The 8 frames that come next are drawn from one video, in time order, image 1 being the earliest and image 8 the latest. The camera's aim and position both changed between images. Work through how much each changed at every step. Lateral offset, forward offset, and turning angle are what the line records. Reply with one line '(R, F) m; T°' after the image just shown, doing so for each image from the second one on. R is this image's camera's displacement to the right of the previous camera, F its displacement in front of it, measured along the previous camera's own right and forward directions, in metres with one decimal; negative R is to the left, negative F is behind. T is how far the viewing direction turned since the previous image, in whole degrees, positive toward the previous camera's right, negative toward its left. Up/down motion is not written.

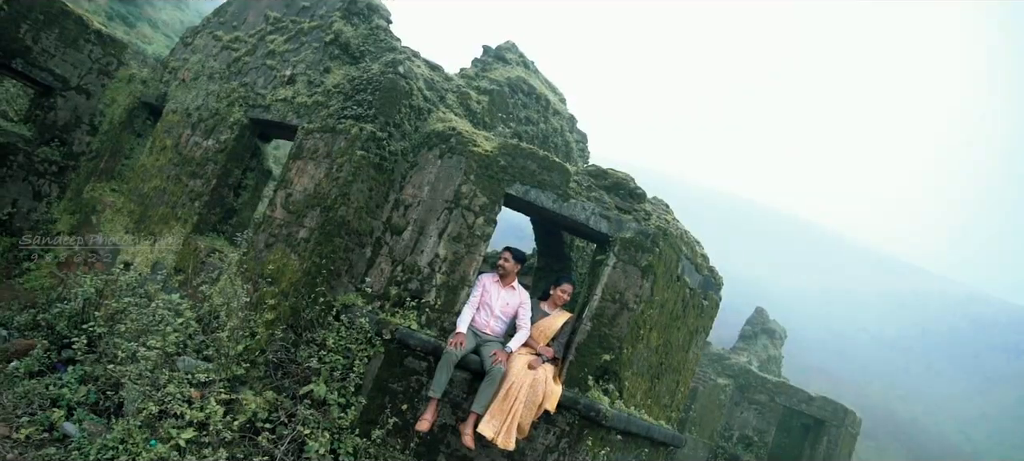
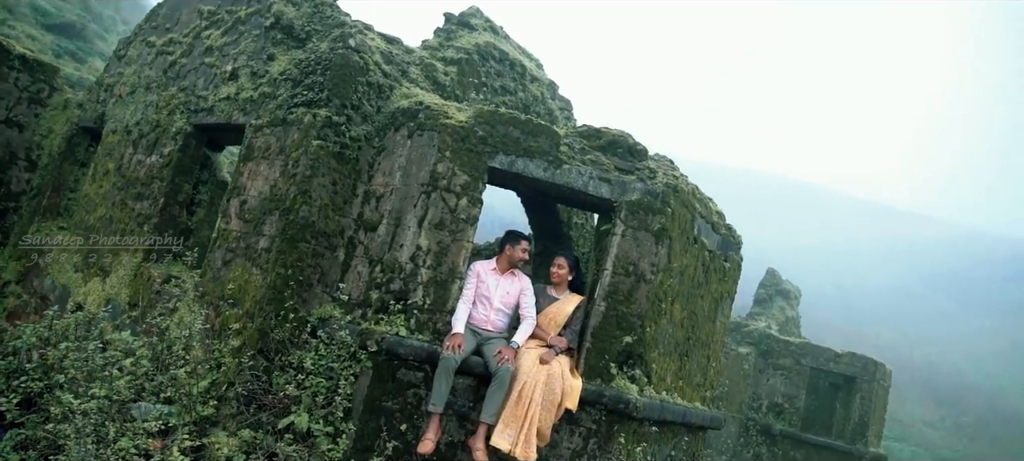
(0.0, +0.9) m; +1°
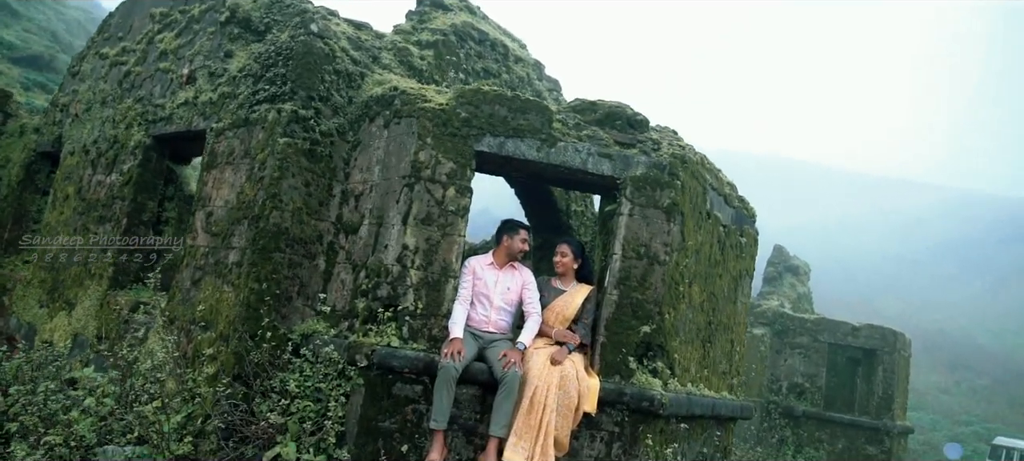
(0.0, +0.6) m; 0°
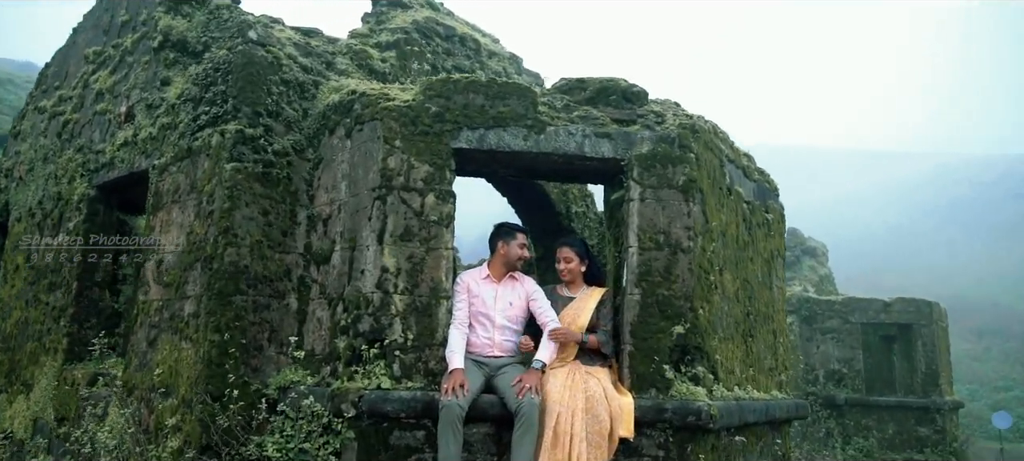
(0.0, +0.8) m; 0°
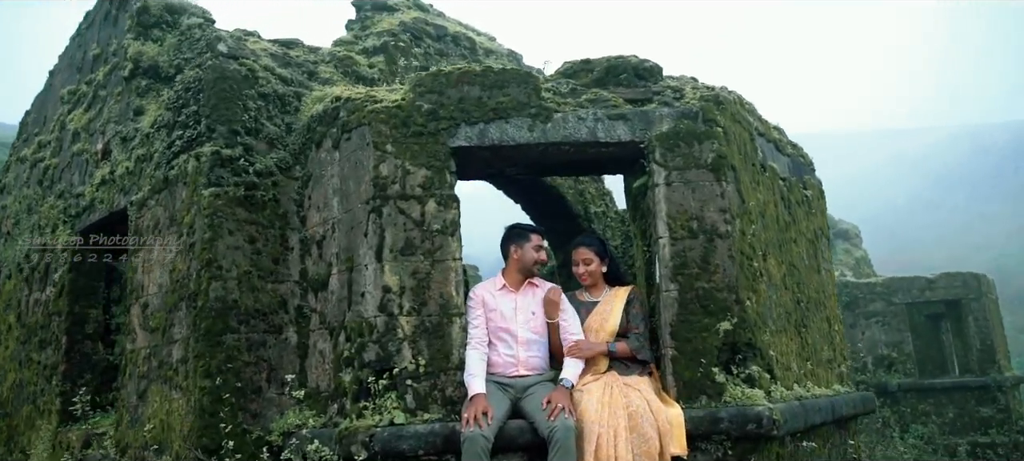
(0.0, +0.5) m; -1°
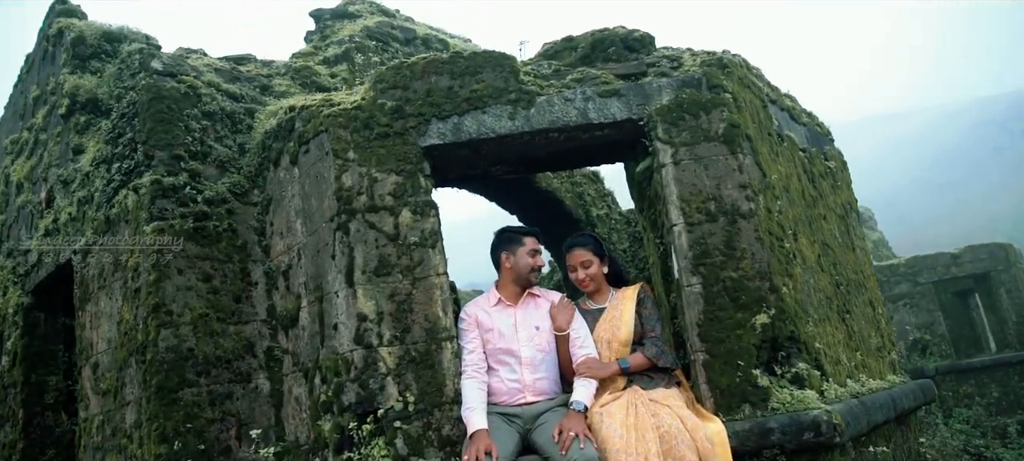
(+0.1, +0.6) m; 0°
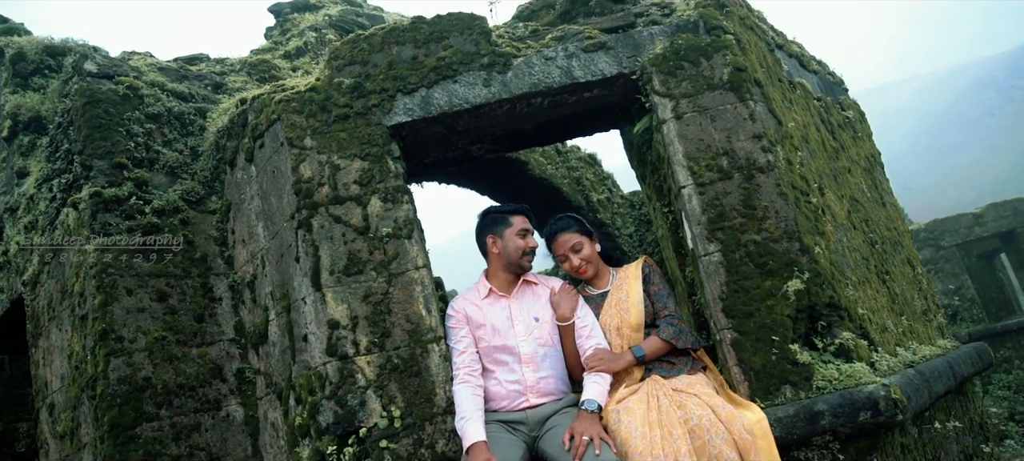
(+0.1, +0.4) m; -1°
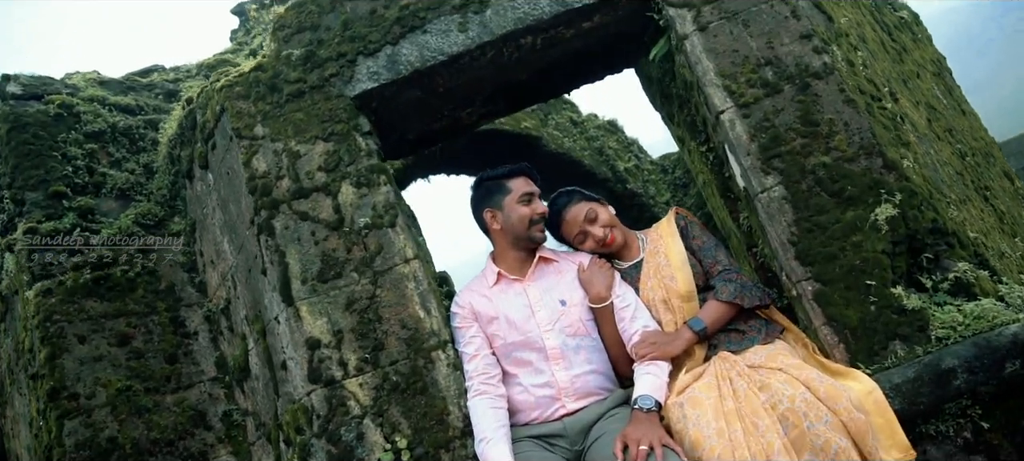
(+0.1, +0.6) m; -3°
